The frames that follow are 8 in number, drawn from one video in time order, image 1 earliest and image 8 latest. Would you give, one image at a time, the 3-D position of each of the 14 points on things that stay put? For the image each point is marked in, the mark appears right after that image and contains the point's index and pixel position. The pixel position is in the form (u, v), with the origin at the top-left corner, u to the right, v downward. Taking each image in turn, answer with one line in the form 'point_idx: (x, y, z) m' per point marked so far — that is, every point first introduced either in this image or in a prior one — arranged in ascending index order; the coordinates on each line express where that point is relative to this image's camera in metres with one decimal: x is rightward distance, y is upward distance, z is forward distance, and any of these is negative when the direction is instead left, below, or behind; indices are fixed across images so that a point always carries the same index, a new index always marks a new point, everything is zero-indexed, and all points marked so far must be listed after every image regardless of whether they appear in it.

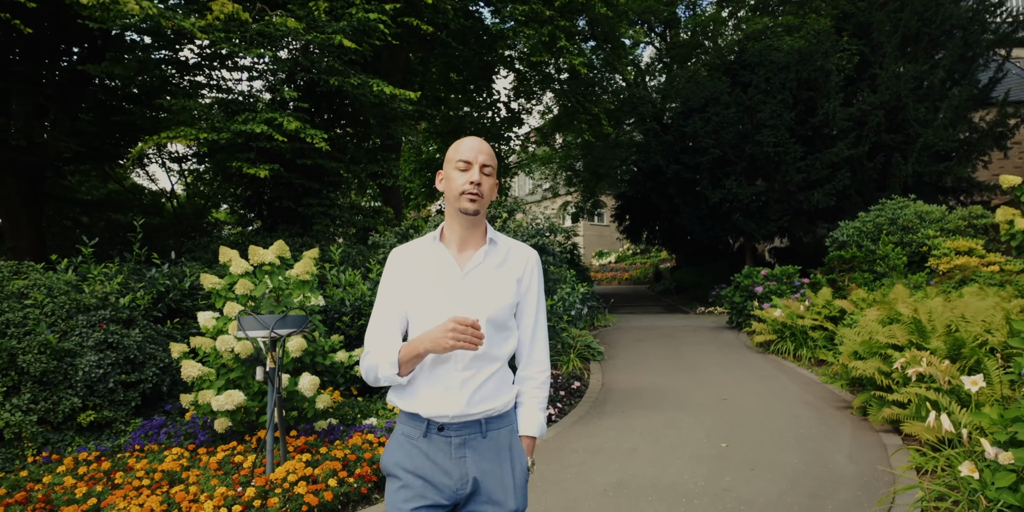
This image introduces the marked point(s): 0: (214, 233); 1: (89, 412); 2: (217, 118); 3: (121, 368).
0: (-4.6, +0.4, +9.6) m
1: (-3.7, -1.4, +5.4) m
2: (-3.9, +1.8, +8.2) m
3: (-3.6, -1.0, +5.6) m
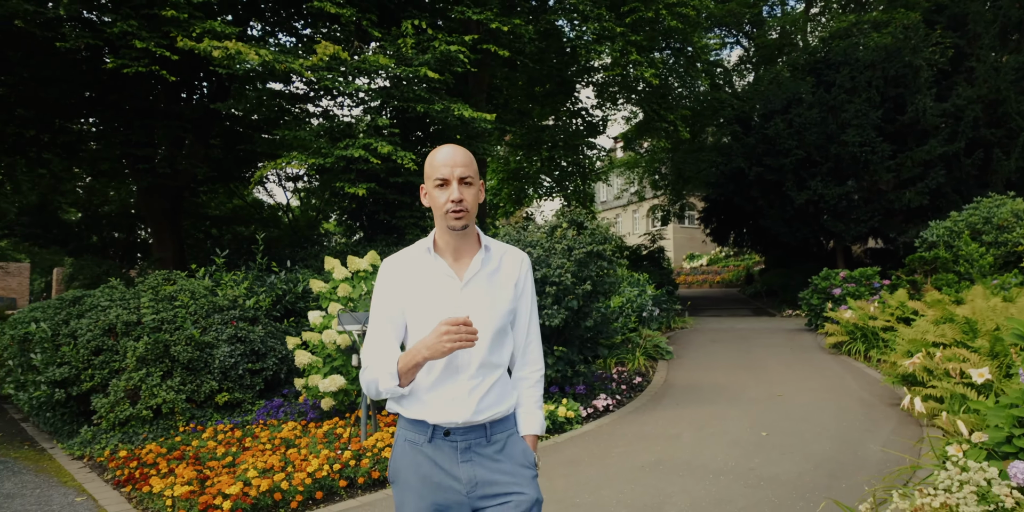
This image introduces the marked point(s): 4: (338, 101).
0: (-3.3, +0.2, +10.9) m
1: (-3.0, -1.5, +6.6) m
2: (-2.9, +1.7, +9.4) m
3: (-2.9, -1.1, +6.8) m
4: (-2.8, +2.5, +10.0) m
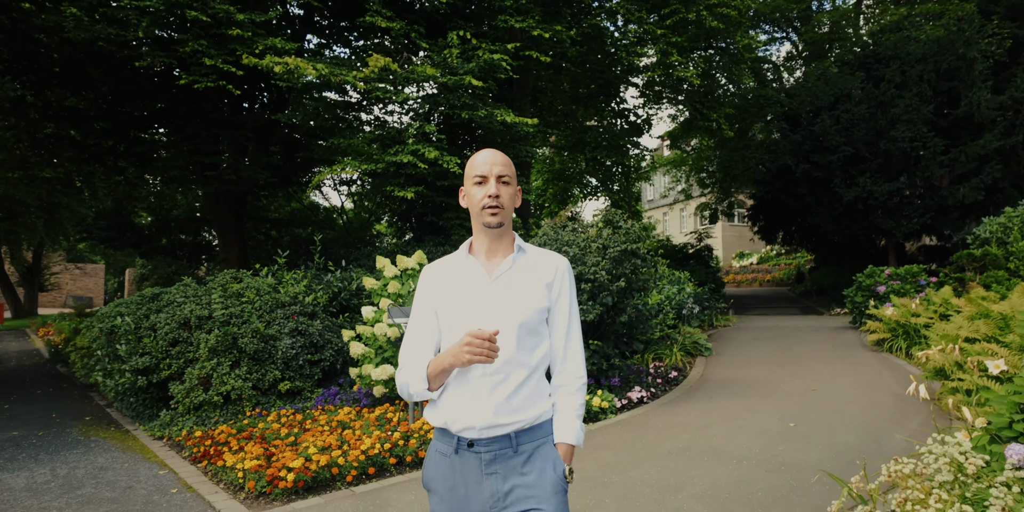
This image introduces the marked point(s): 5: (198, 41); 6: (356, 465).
0: (-2.6, +0.2, +11.5) m
1: (-2.6, -1.5, +7.2) m
2: (-2.2, +1.7, +10.0) m
3: (-2.5, -1.1, +7.4) m
4: (-2.1, +2.6, +10.5) m
5: (-4.7, +3.2, +9.2) m
6: (-1.2, -1.6, +4.8) m
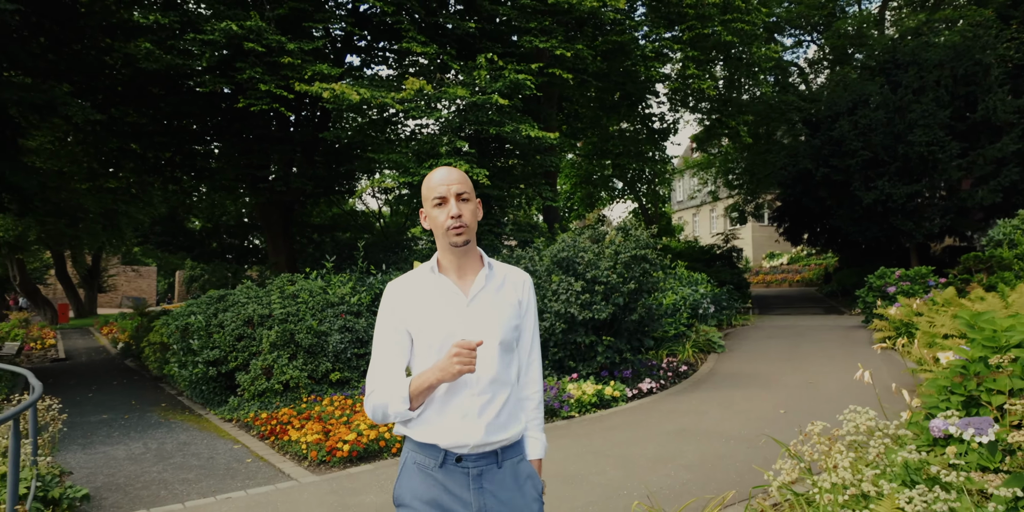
0: (-2.0, +0.2, +12.5) m
1: (-2.3, -1.5, +8.1) m
2: (-1.8, +1.6, +11.0) m
3: (-2.1, -1.2, +8.4) m
4: (-1.7, +2.5, +11.5) m
5: (-4.3, +3.1, +10.2) m
6: (-1.0, -1.7, +5.7) m
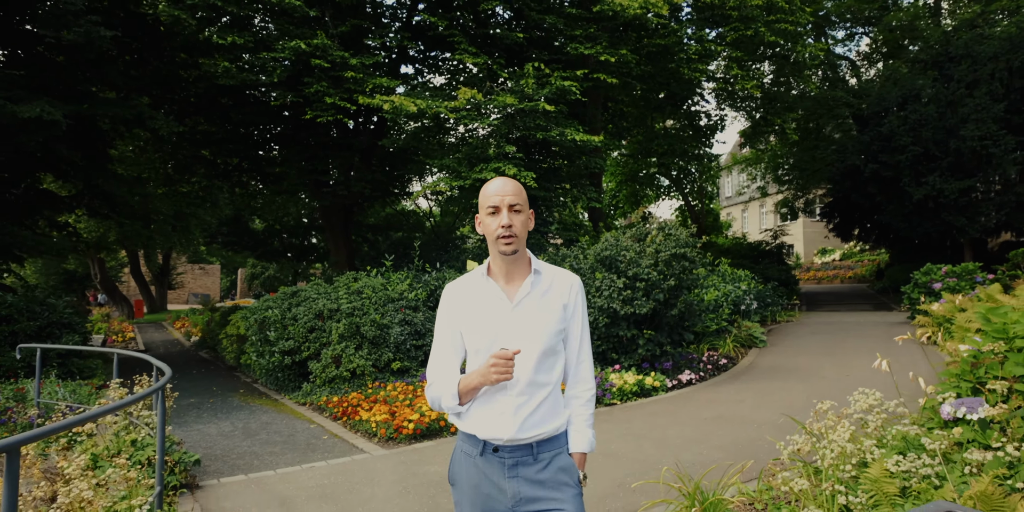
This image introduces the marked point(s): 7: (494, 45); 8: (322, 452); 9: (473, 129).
0: (-1.1, +0.2, +13.2) m
1: (-1.6, -1.5, +8.9) m
2: (-0.9, +1.6, +11.6) m
3: (-1.5, -1.2, +9.1) m
4: (-0.8, +2.5, +12.1) m
5: (-3.5, +3.1, +11.1) m
6: (-0.6, -1.7, +6.4) m
7: (-0.4, +4.3, +12.6) m
8: (-1.9, -1.9, +6.1) m
9: (-0.7, +2.5, +12.2) m
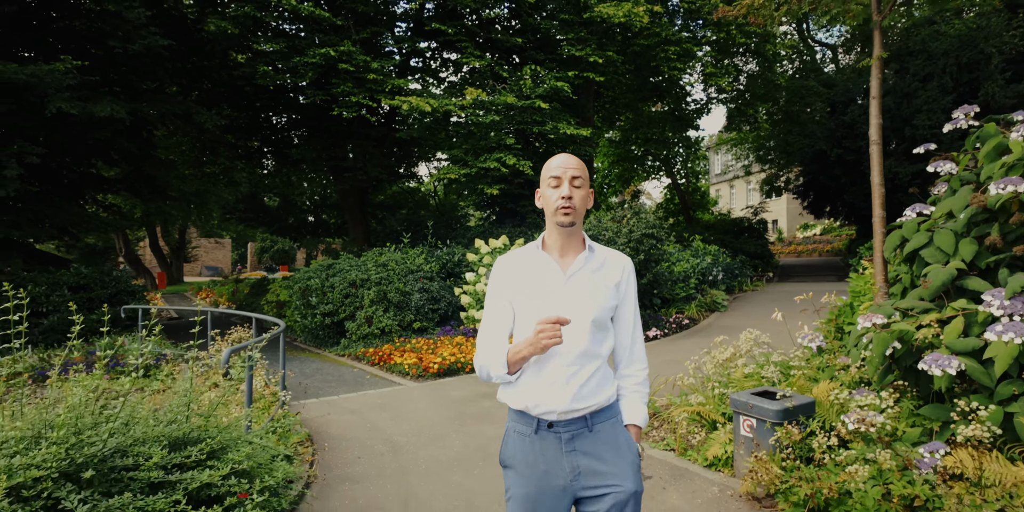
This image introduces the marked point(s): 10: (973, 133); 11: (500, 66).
0: (-1.1, +0.8, +15.0) m
1: (-1.6, -1.2, +10.7) m
2: (-0.9, +2.1, +13.4) m
3: (-1.5, -0.8, +11.0) m
4: (-0.8, +3.0, +13.8) m
5: (-3.5, +3.6, +12.8) m
6: (-0.5, -1.4, +8.2) m
7: (-0.4, +4.8, +14.2) m
8: (-1.9, -1.7, +8.0) m
9: (-0.7, +3.0, +13.9) m
10: (+3.3, +0.9, +4.5) m
11: (-0.2, +4.3, +13.6) m
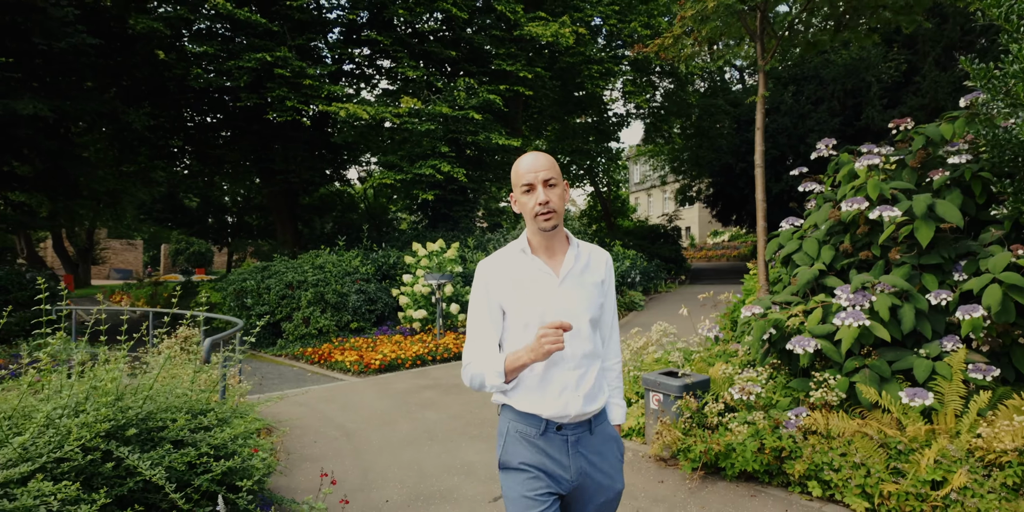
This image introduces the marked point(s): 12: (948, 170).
0: (-2.8, +0.7, +15.4) m
1: (-2.8, -1.2, +11.1) m
2: (-2.4, +2.0, +13.9) m
3: (-2.7, -0.8, +11.4) m
4: (-2.3, +2.9, +14.3) m
5: (-4.9, +3.5, +12.9) m
6: (-1.4, -1.5, +8.8) m
7: (-2.0, +4.8, +14.8) m
8: (-2.7, -1.7, +8.3) m
9: (-2.3, +2.9, +14.4) m
10: (+2.9, +0.9, +5.5) m
11: (-1.8, +4.2, +14.2) m
12: (+3.4, +0.7, +4.8) m
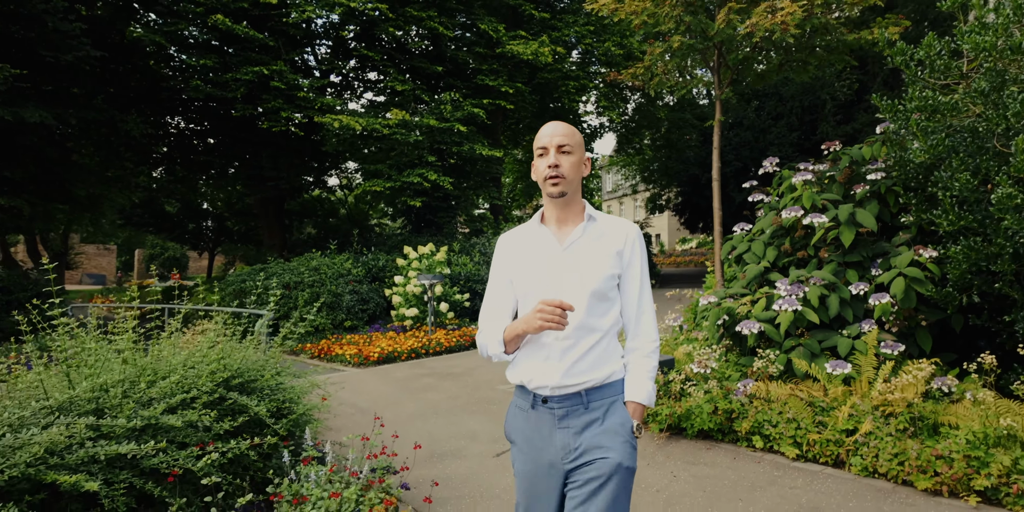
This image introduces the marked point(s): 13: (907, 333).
0: (-3.3, +0.6, +16.2) m
1: (-3.1, -1.3, +11.9) m
2: (-2.9, +2.0, +14.7) m
3: (-3.0, -0.9, +12.1) m
4: (-2.8, +2.9, +15.2) m
5: (-5.3, +3.5, +13.7) m
6: (-1.7, -1.5, +9.6) m
7: (-2.4, +4.7, +15.6) m
8: (-2.9, -1.7, +9.1) m
9: (-2.8, +2.8, +15.2) m
10: (+2.8, +0.9, +6.6) m
11: (-2.2, +4.1, +15.0) m
12: (+3.4, +0.7, +5.8) m
13: (+3.5, -0.7, +5.4) m
